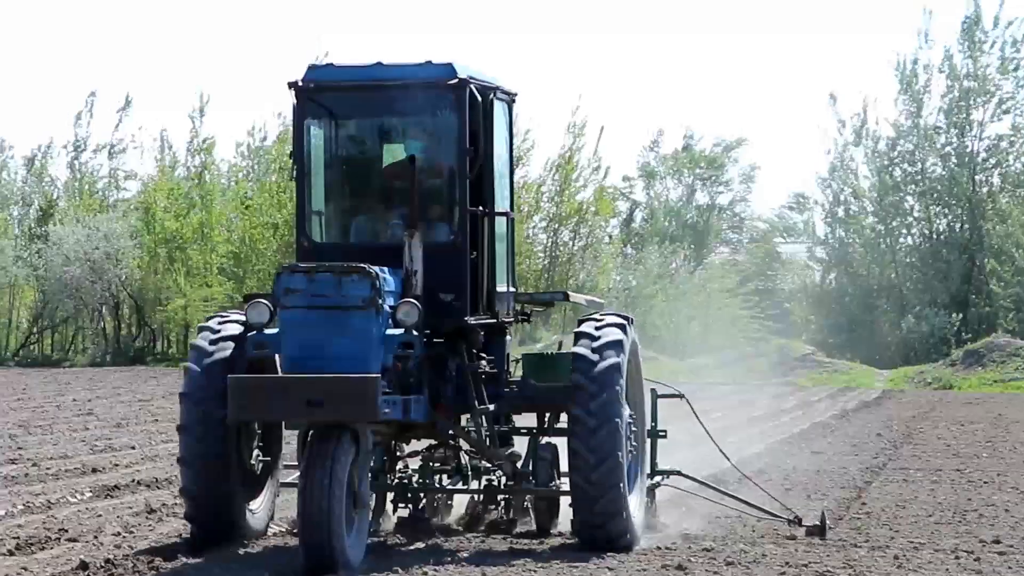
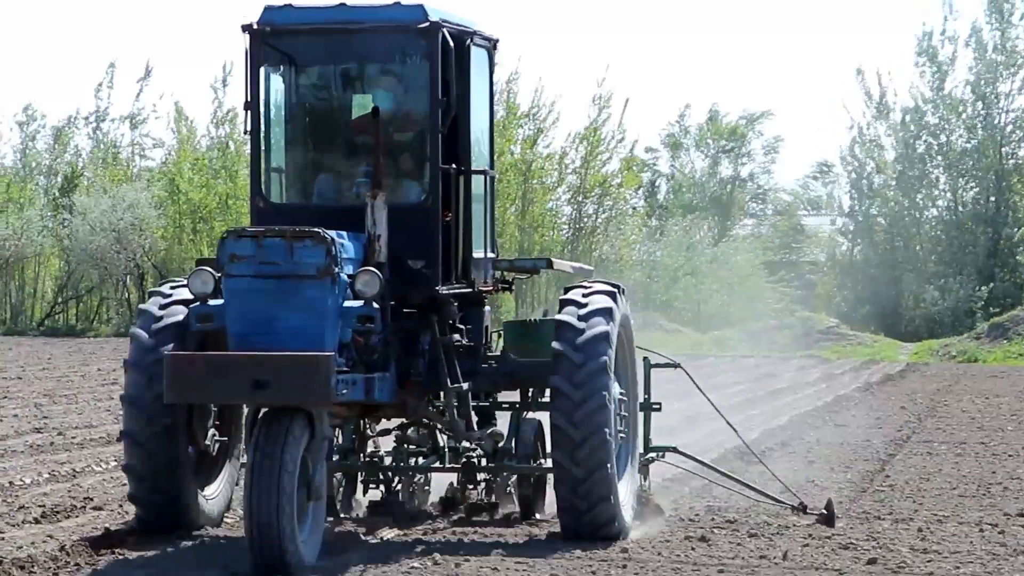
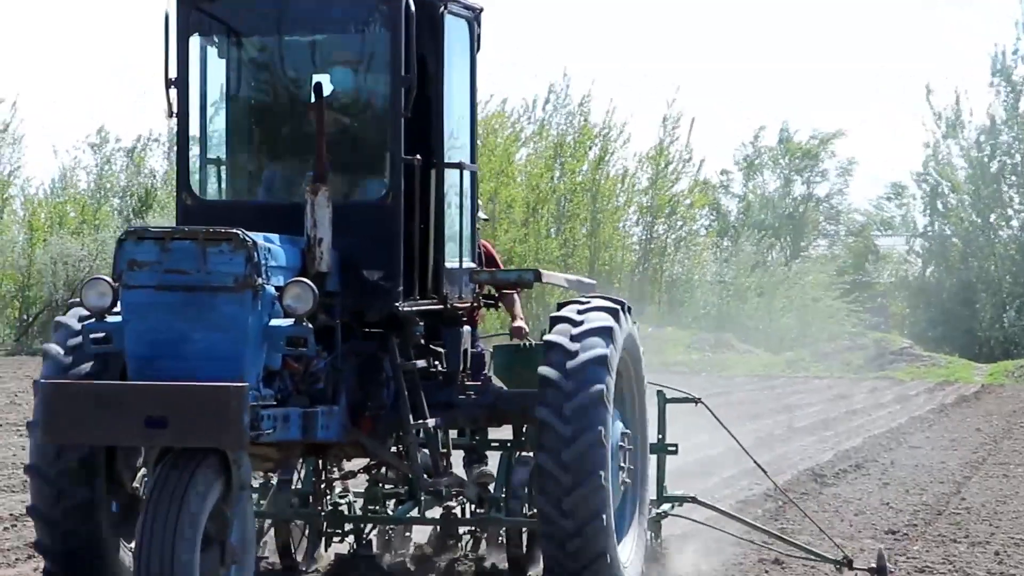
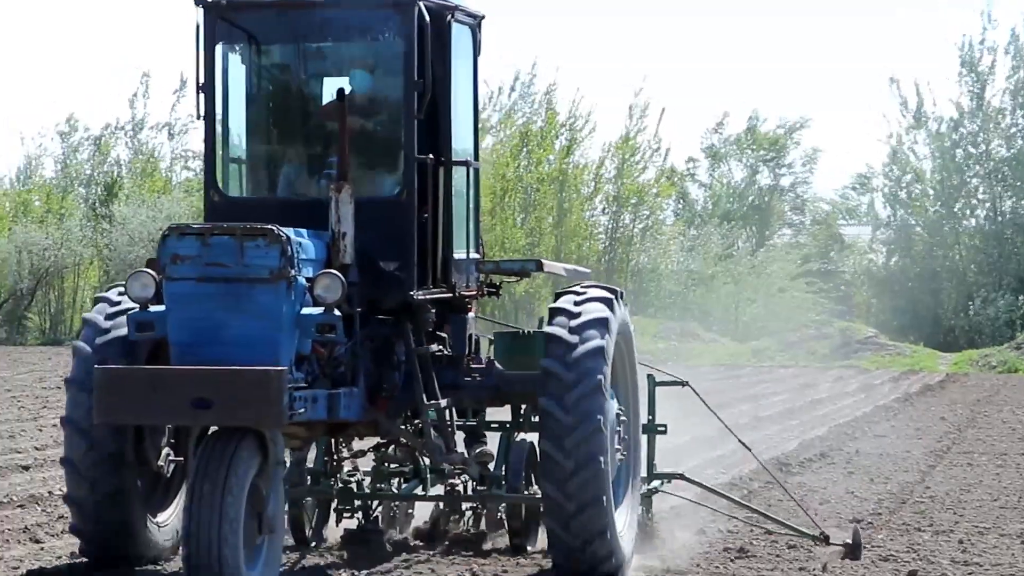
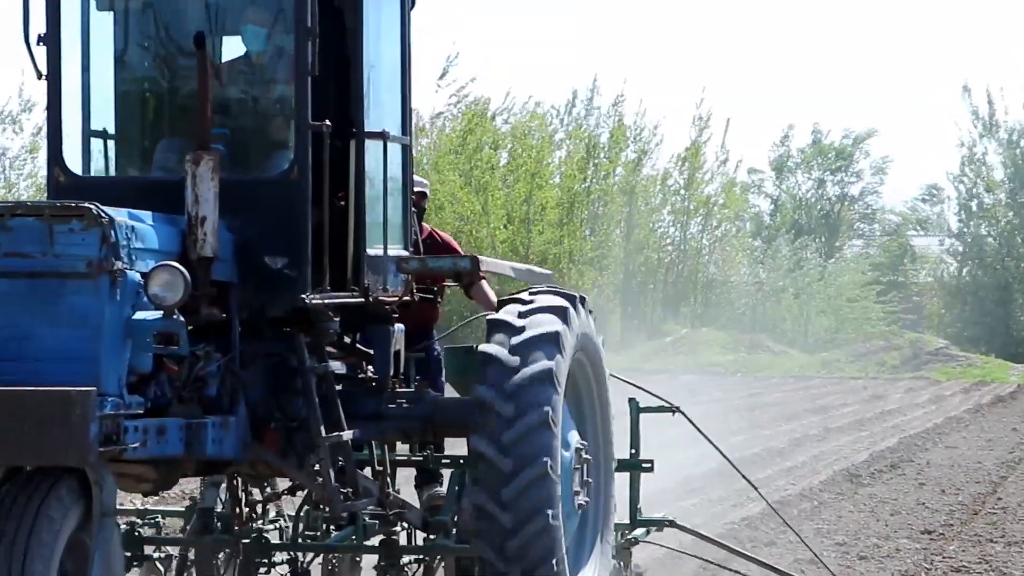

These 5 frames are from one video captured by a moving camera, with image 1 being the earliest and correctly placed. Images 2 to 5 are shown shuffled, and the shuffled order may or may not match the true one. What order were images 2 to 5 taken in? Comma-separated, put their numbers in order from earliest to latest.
2, 4, 3, 5
